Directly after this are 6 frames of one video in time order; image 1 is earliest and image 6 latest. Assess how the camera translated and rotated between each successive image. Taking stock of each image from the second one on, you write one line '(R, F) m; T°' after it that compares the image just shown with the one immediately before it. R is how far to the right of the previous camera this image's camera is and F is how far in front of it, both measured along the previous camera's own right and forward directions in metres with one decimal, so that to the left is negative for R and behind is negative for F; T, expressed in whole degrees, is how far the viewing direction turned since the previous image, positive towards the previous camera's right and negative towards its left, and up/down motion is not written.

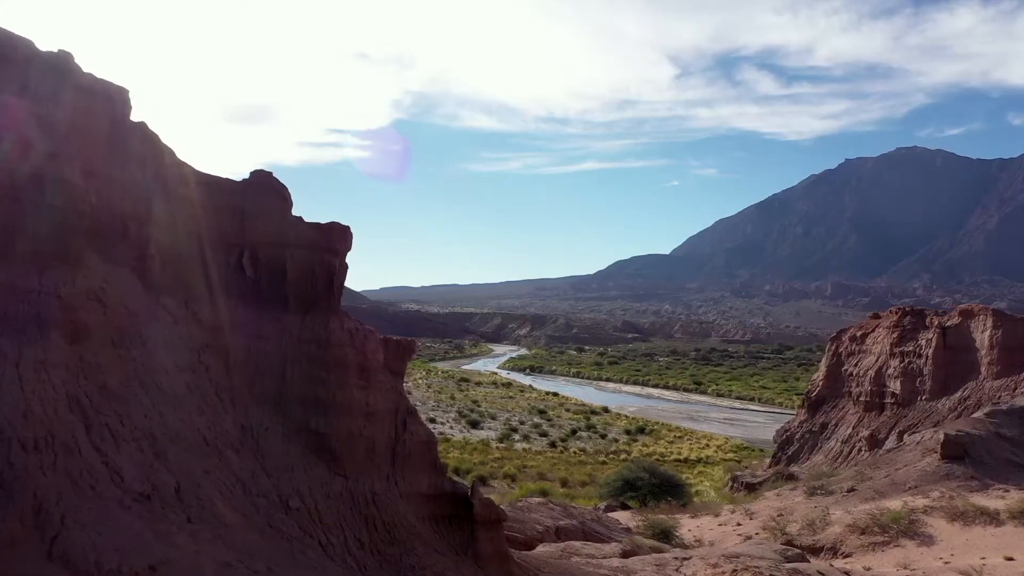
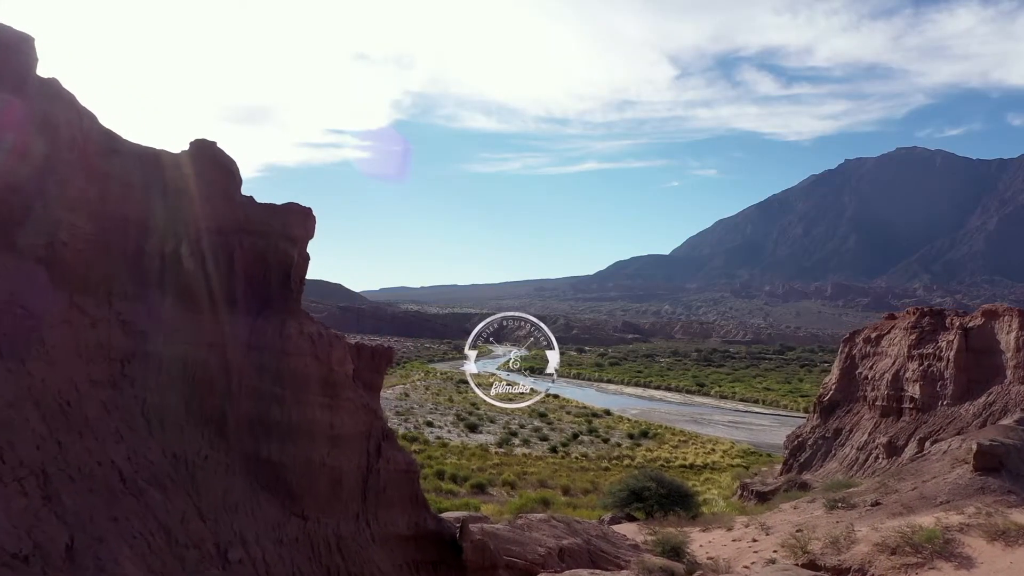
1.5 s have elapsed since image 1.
(0.0, +0.9) m; 0°
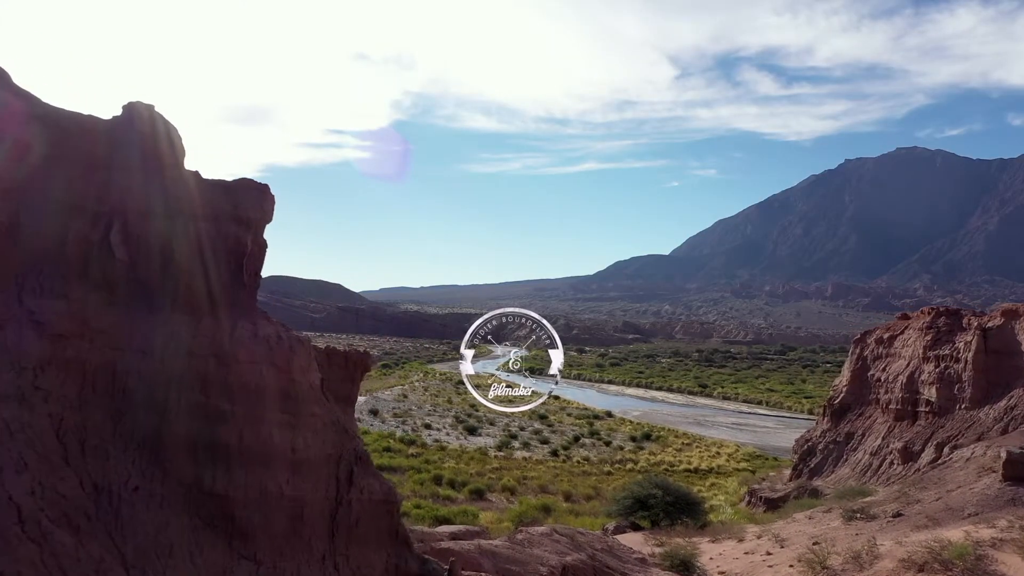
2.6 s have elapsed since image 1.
(0.0, +0.7) m; 0°
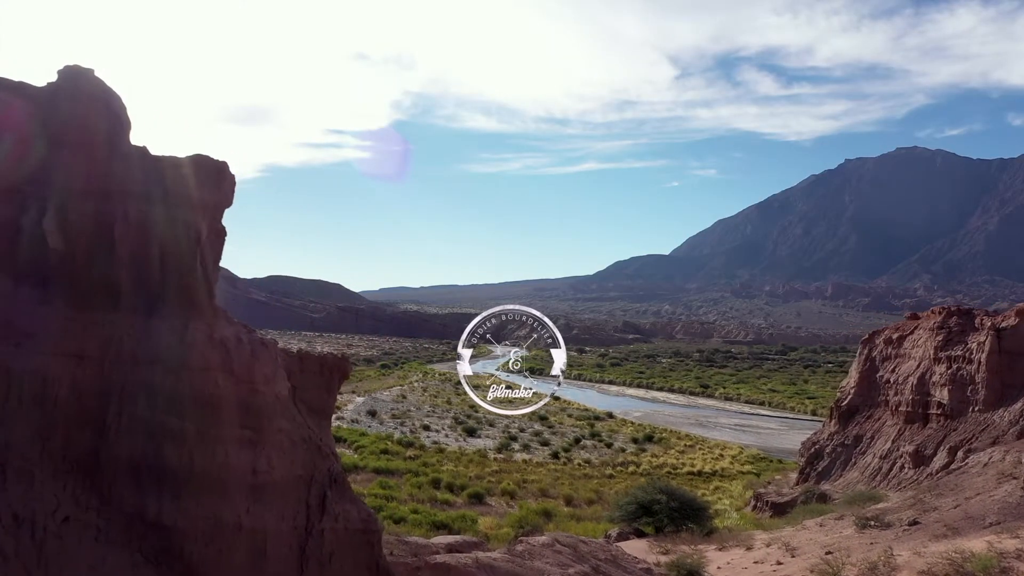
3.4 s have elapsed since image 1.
(0.0, +0.5) m; 0°
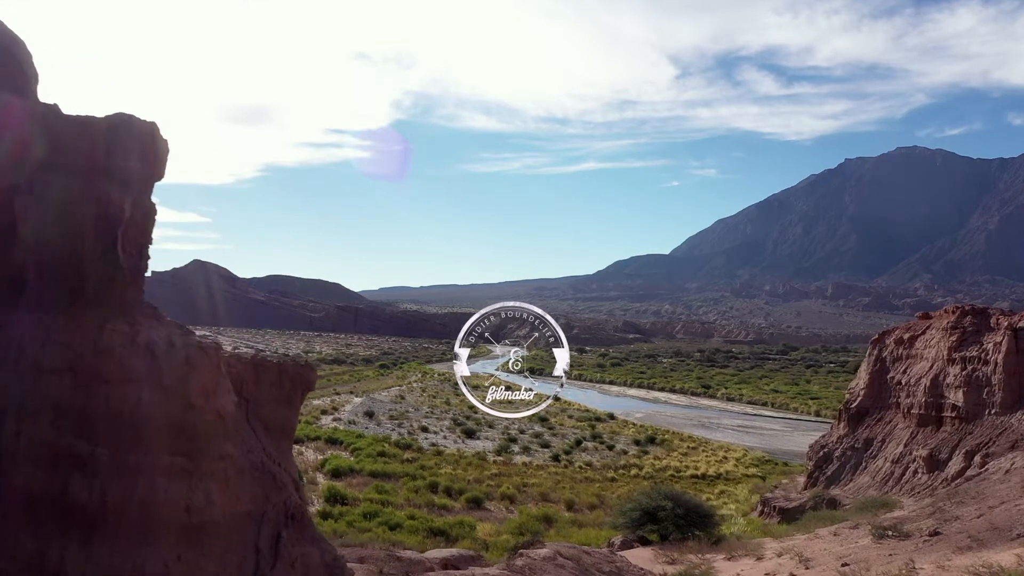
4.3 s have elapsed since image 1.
(0.0, +0.6) m; 0°
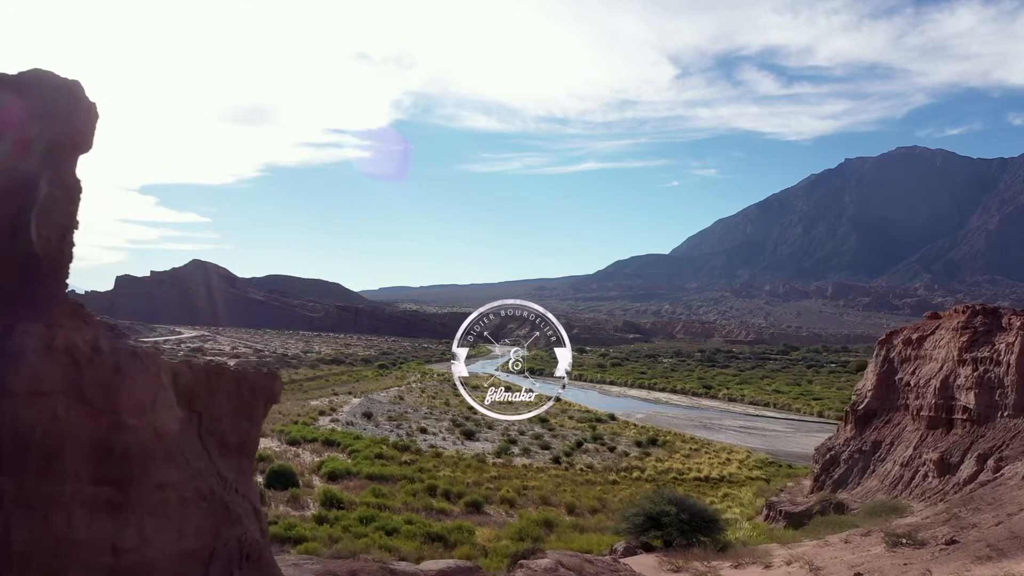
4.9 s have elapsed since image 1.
(0.0, +0.4) m; 0°
